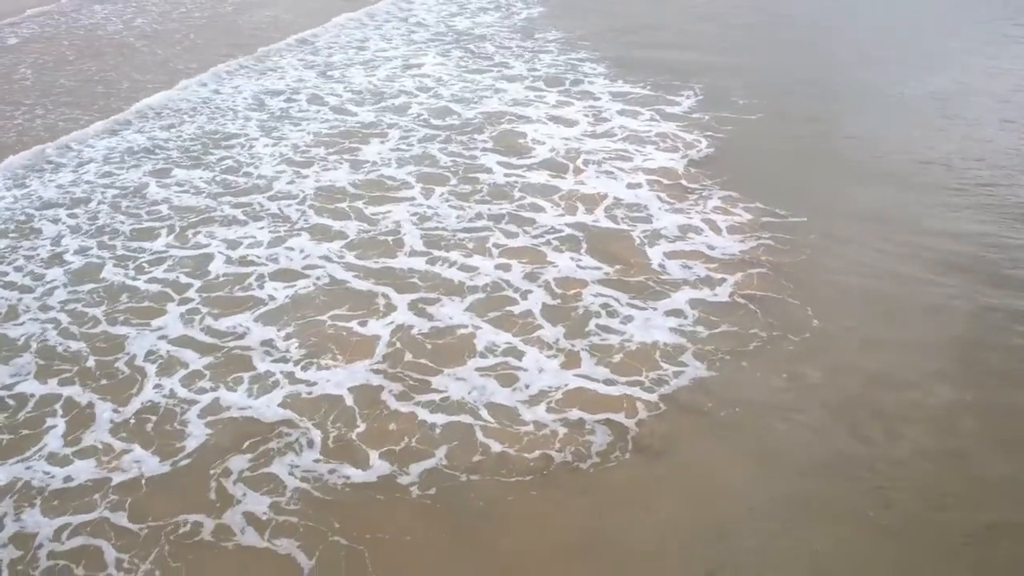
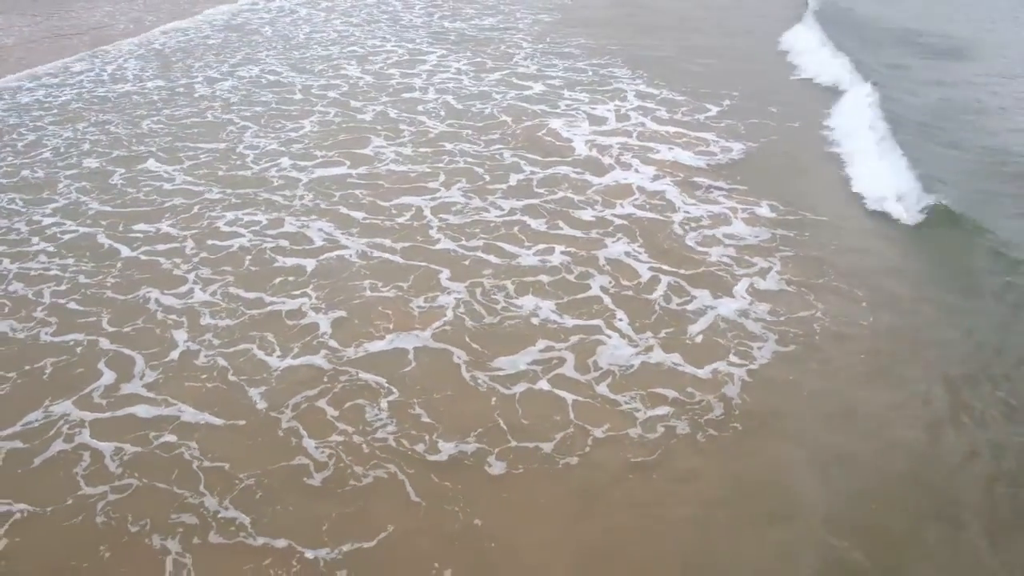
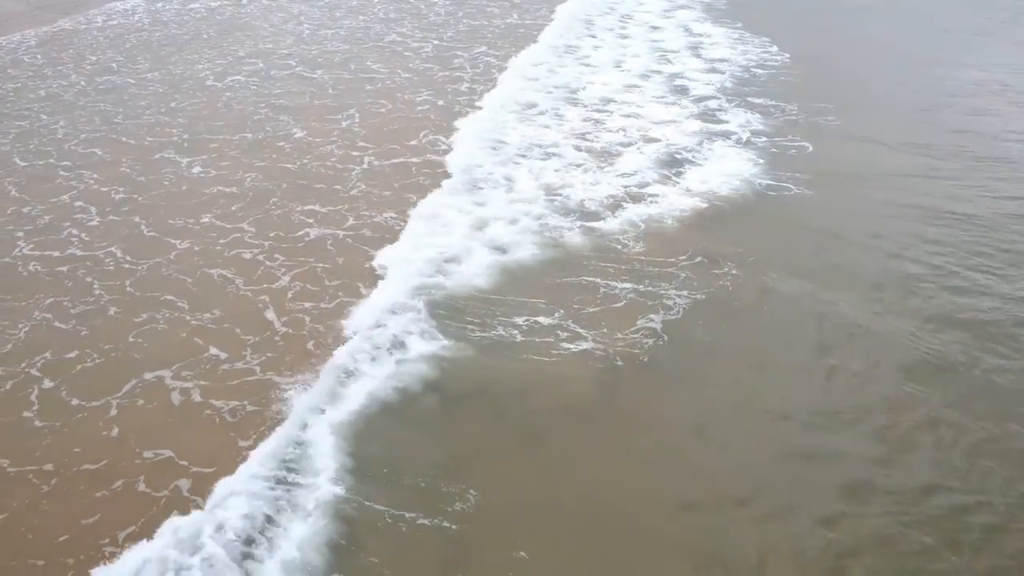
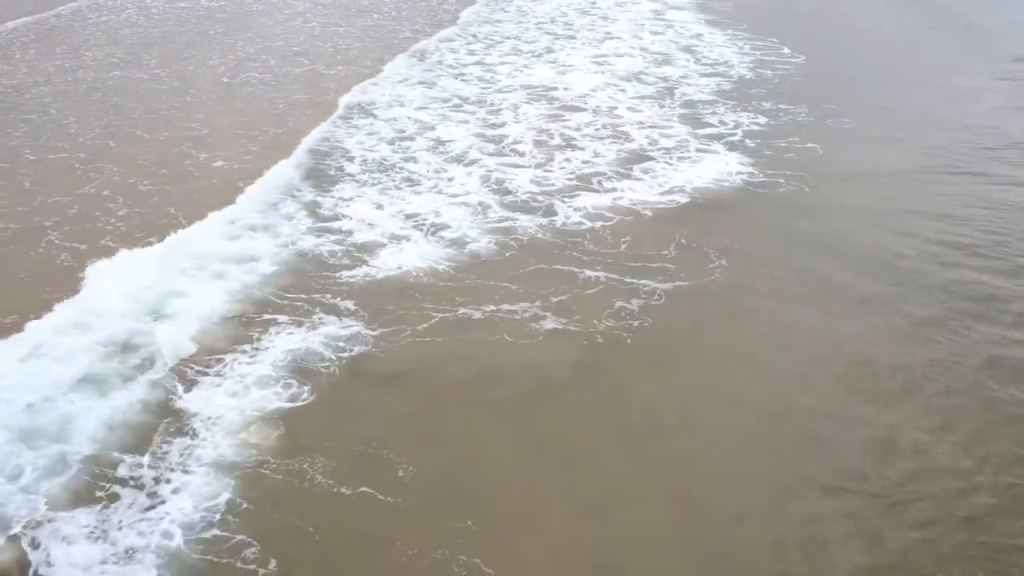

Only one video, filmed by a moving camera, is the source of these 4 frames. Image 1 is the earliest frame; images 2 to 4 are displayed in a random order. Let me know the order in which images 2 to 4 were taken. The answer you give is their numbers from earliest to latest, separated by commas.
2, 3, 4
